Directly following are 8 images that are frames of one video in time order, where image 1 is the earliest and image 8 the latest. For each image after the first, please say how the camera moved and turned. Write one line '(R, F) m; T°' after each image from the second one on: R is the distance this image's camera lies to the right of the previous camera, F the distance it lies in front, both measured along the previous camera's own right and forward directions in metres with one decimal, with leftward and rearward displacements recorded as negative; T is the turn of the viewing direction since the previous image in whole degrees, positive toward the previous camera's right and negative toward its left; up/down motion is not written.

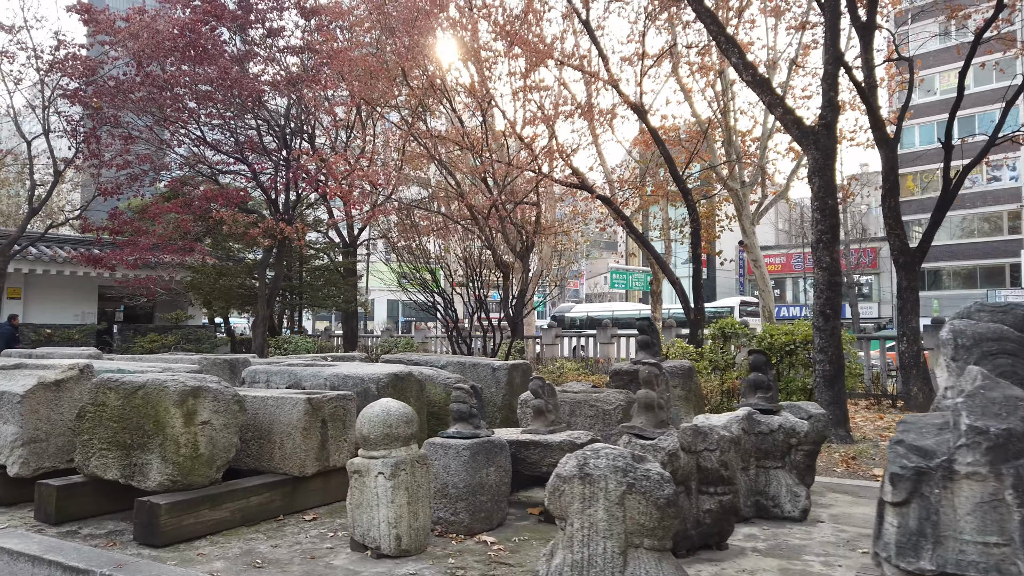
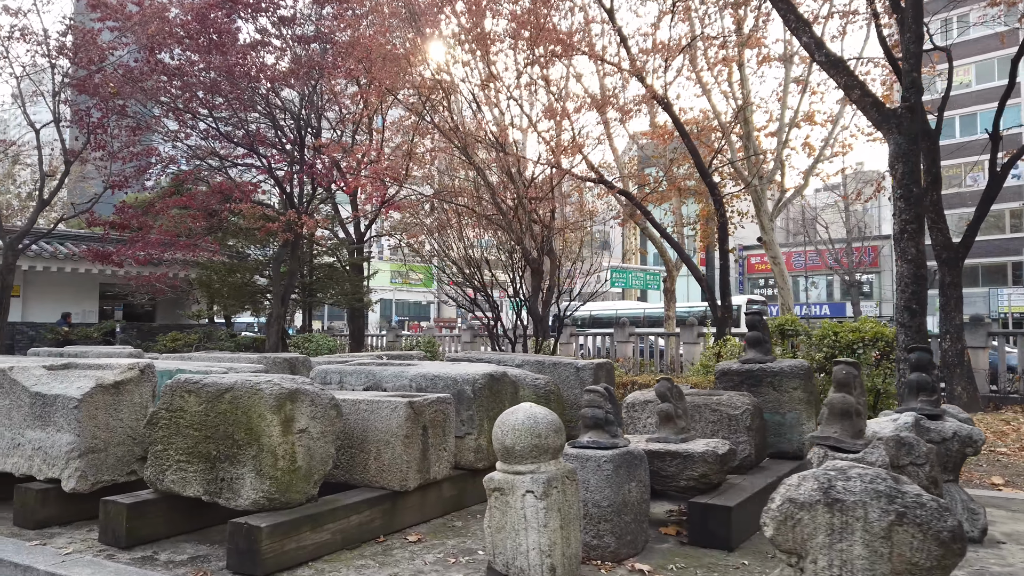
(-0.6, +0.5) m; 0°
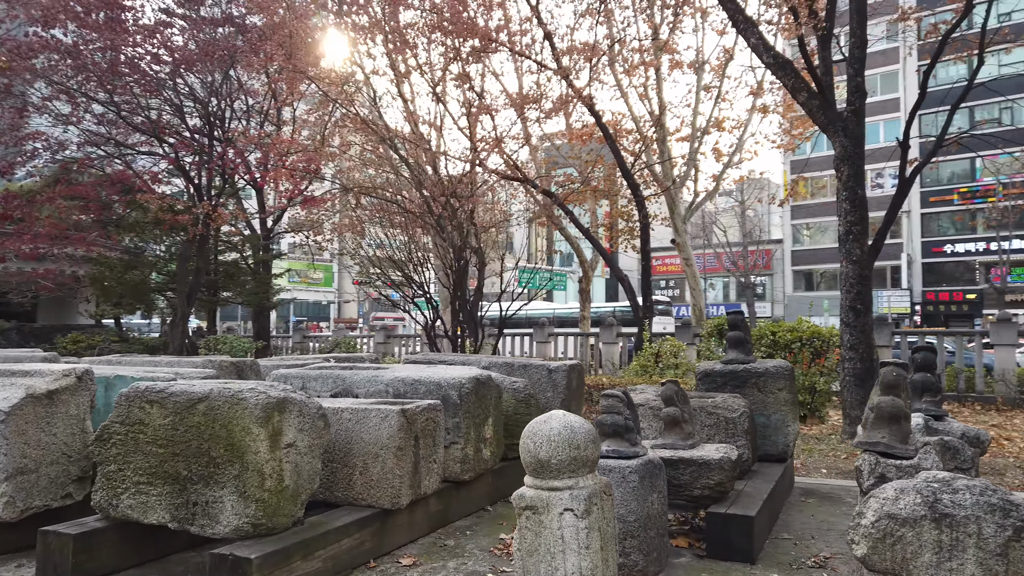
(-0.4, +0.3) m; +7°
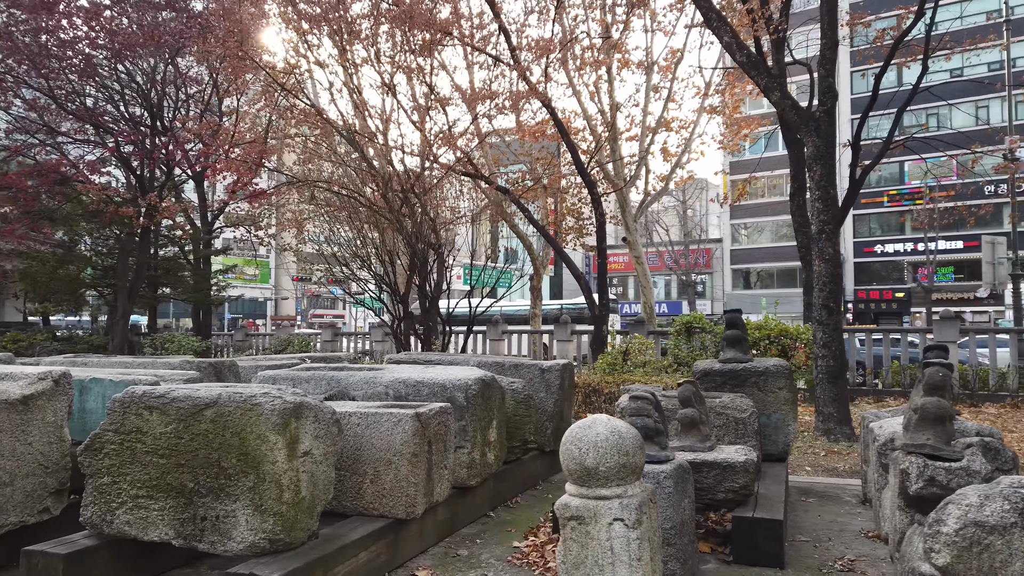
(-0.3, +0.2) m; +4°
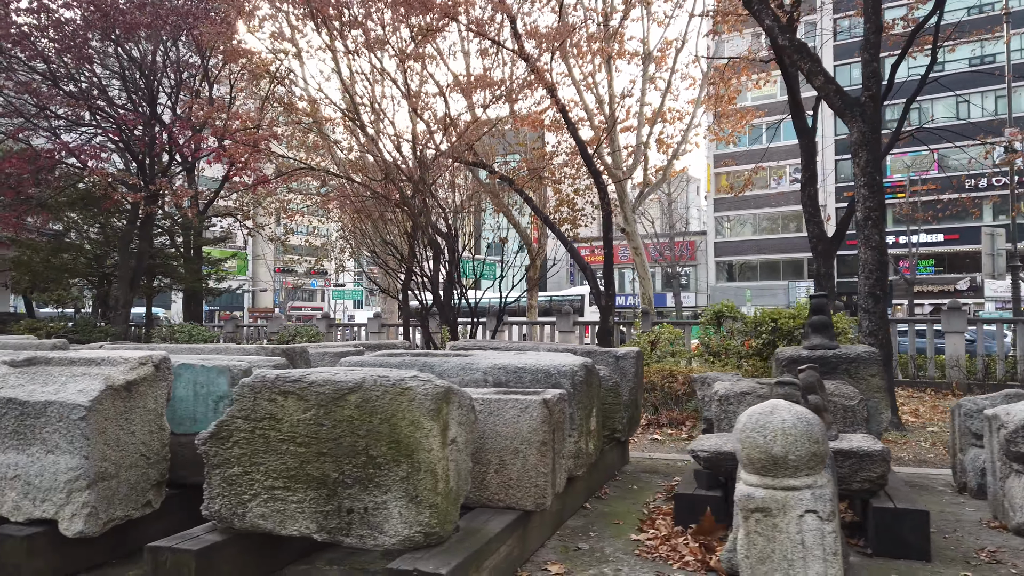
(-0.6, +0.2) m; +1°
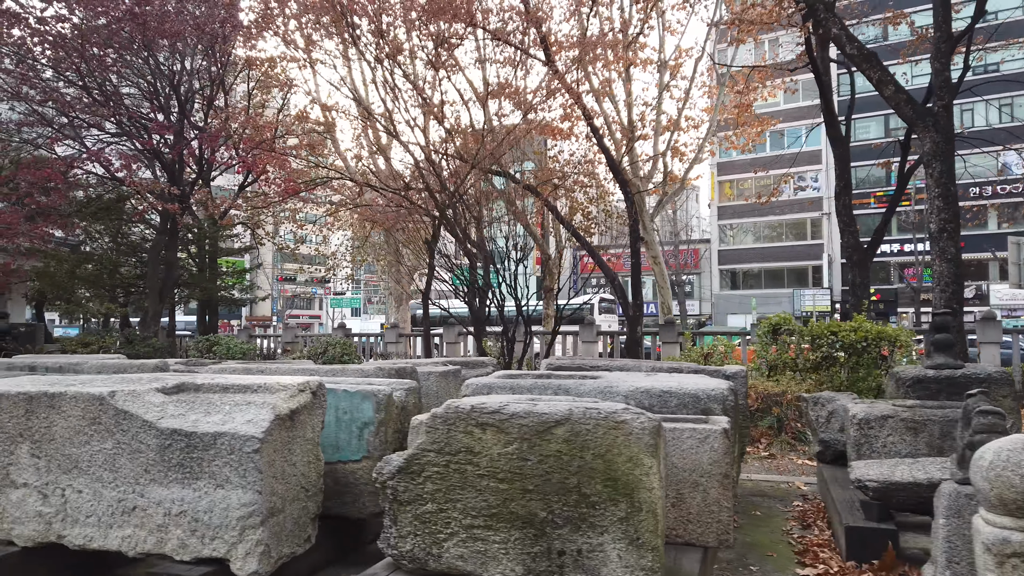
(-0.6, +0.1) m; 0°
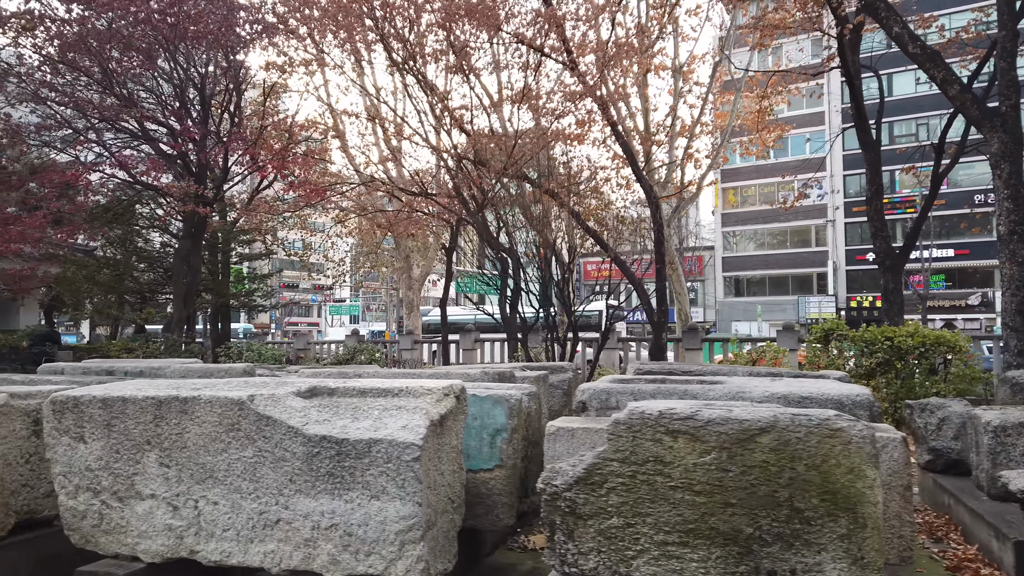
(-0.5, +0.2) m; 0°
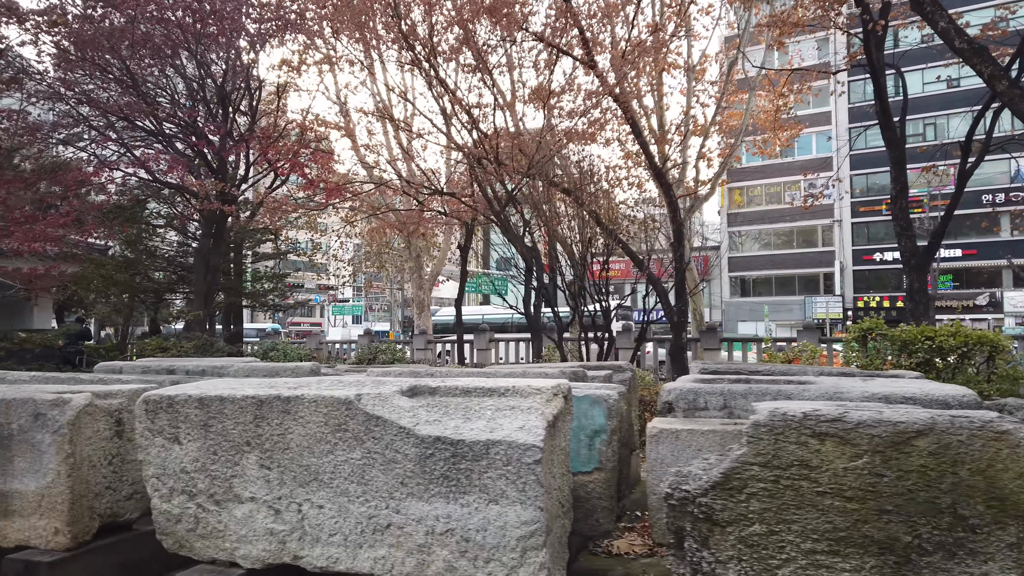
(-0.3, +0.1) m; 0°
